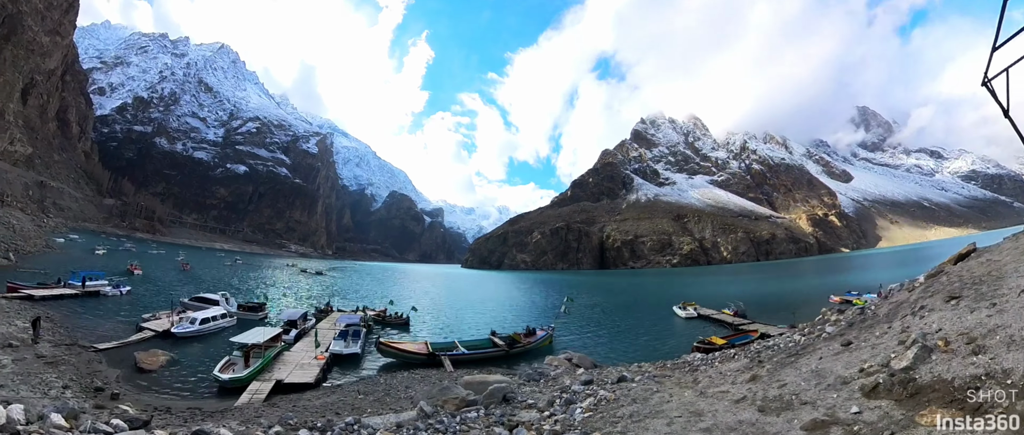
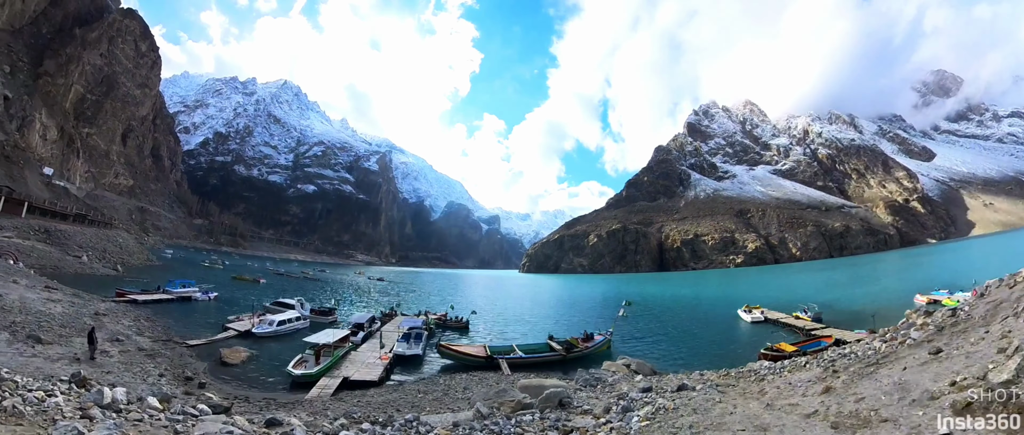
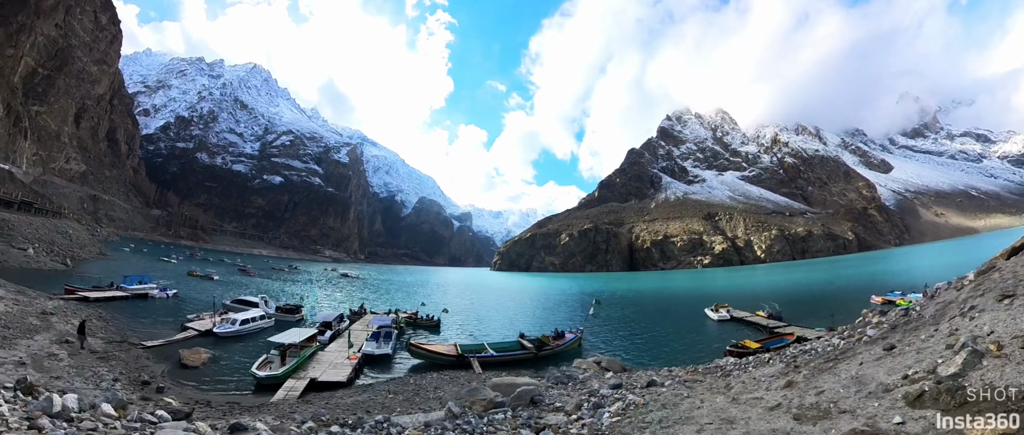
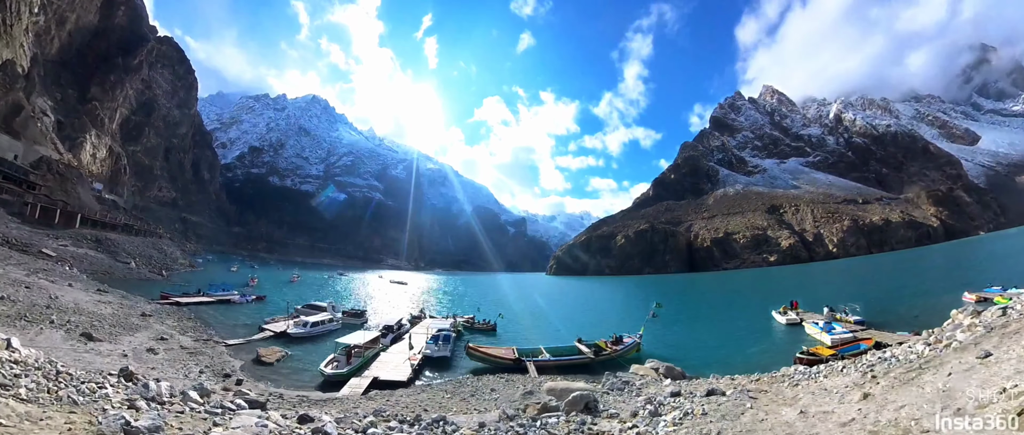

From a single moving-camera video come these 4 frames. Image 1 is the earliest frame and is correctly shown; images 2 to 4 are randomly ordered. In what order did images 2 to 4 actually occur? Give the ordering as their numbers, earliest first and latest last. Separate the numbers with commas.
3, 2, 4
